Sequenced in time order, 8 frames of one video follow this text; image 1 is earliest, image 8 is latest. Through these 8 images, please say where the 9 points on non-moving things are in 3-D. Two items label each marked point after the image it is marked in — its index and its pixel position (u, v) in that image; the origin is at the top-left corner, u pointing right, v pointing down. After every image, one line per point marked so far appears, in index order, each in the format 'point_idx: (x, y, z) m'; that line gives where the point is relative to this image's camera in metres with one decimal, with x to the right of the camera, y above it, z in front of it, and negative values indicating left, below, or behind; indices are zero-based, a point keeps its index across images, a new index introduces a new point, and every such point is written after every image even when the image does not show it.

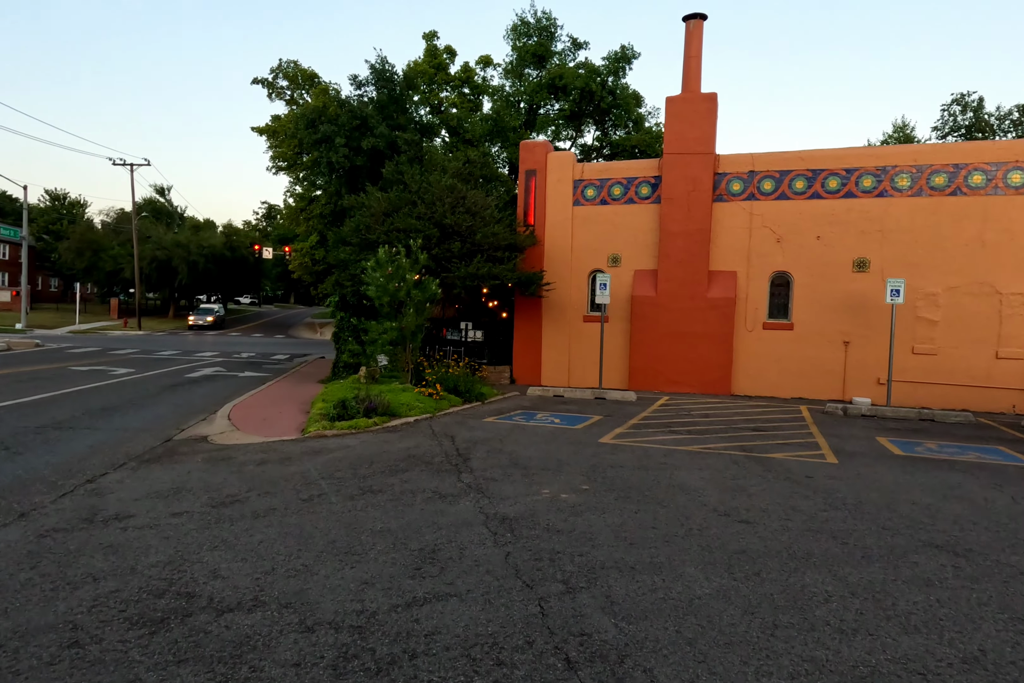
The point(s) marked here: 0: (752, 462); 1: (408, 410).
0: (+2.9, -1.5, +7.7) m
1: (-1.7, -1.2, +10.6) m
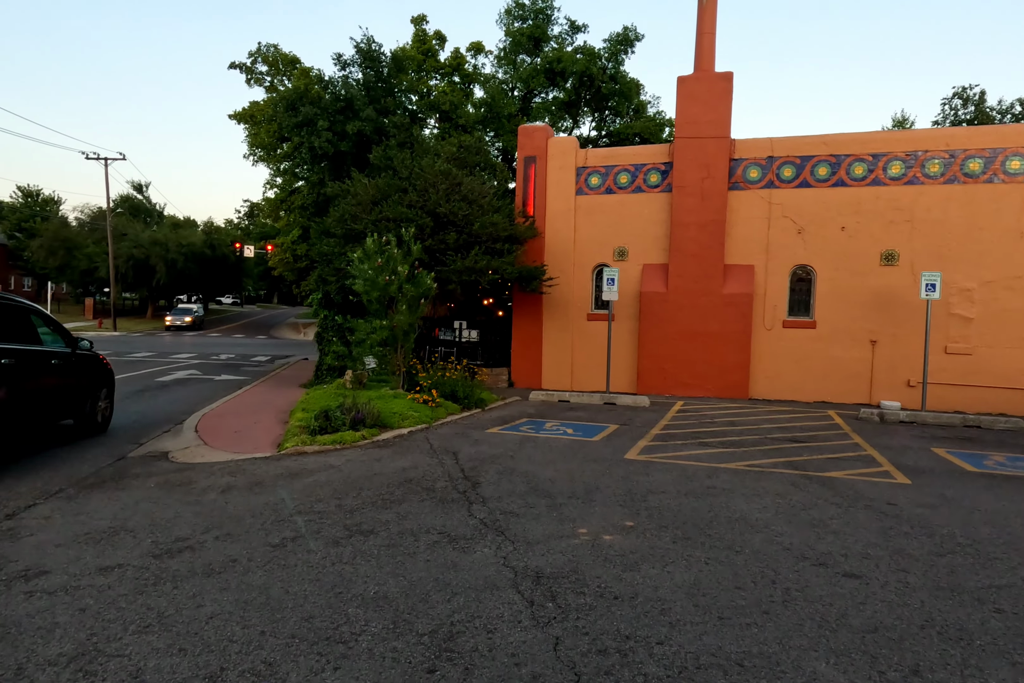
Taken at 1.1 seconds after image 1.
0: (+3.1, -1.5, +6.5) m
1: (-1.6, -1.2, +9.3) m
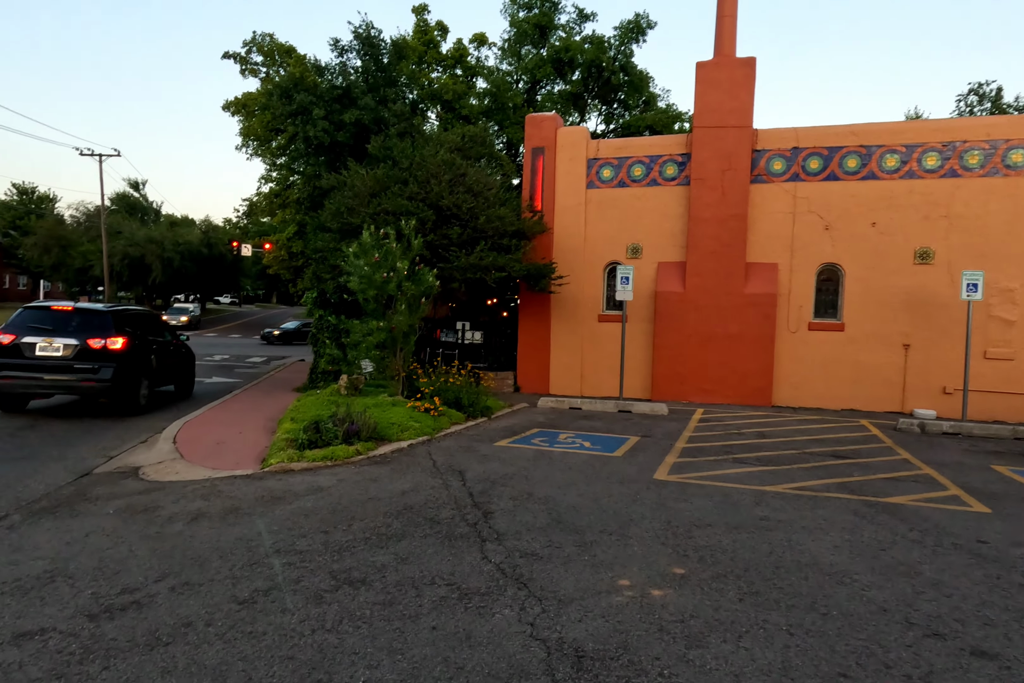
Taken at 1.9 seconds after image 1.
0: (+3.2, -1.5, +5.6) m
1: (-1.5, -1.2, +8.4) m
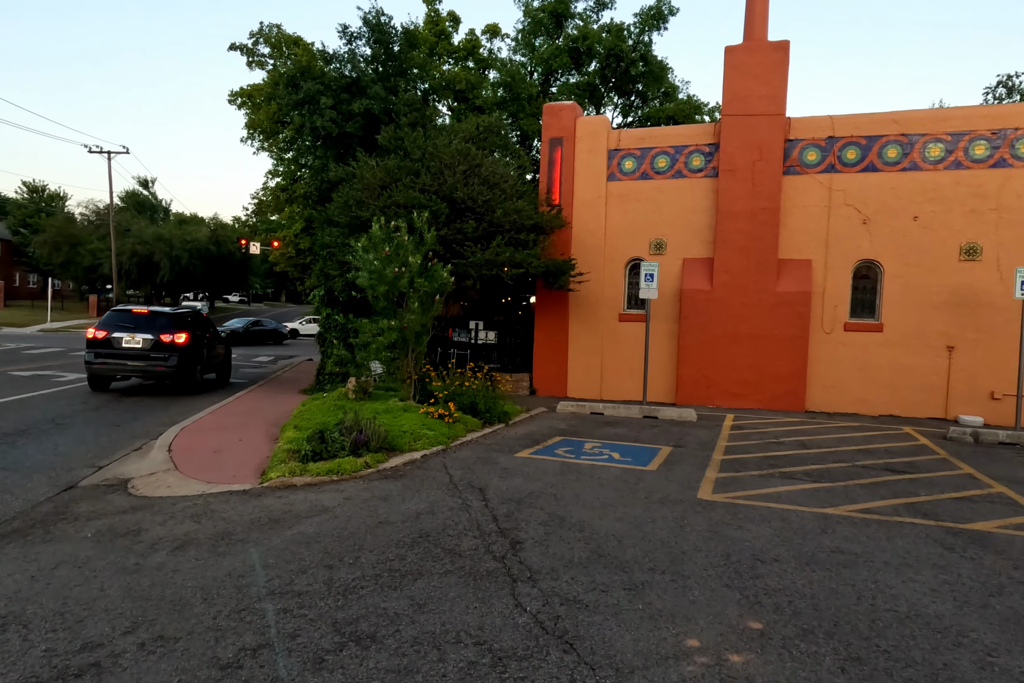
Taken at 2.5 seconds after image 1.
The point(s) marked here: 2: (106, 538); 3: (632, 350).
0: (+3.5, -1.5, +4.8) m
1: (-1.2, -1.2, +7.7) m
2: (-3.2, -1.6, +5.0) m
3: (+2.6, -0.2, +13.8) m
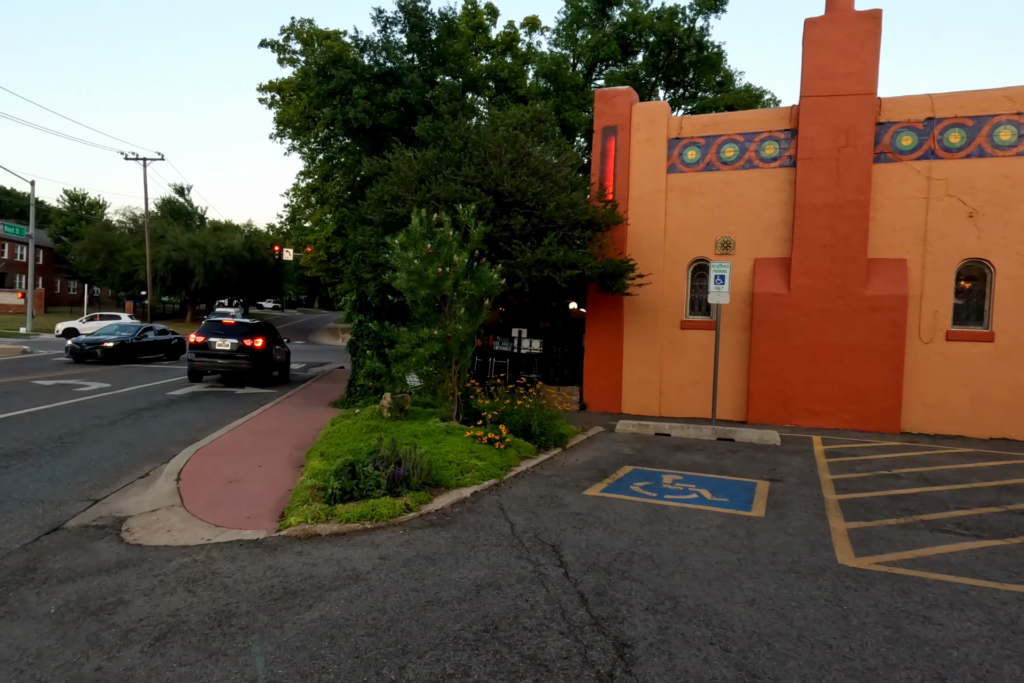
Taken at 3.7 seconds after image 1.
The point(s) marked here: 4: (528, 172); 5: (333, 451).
0: (+4.0, -1.6, +3.3) m
1: (-0.5, -1.3, +6.4) m
2: (-2.7, -1.7, +3.8) m
3: (+3.6, -0.4, +12.4) m
4: (+0.3, +2.8, +10.6) m
5: (-2.0, -1.2, +6.9) m
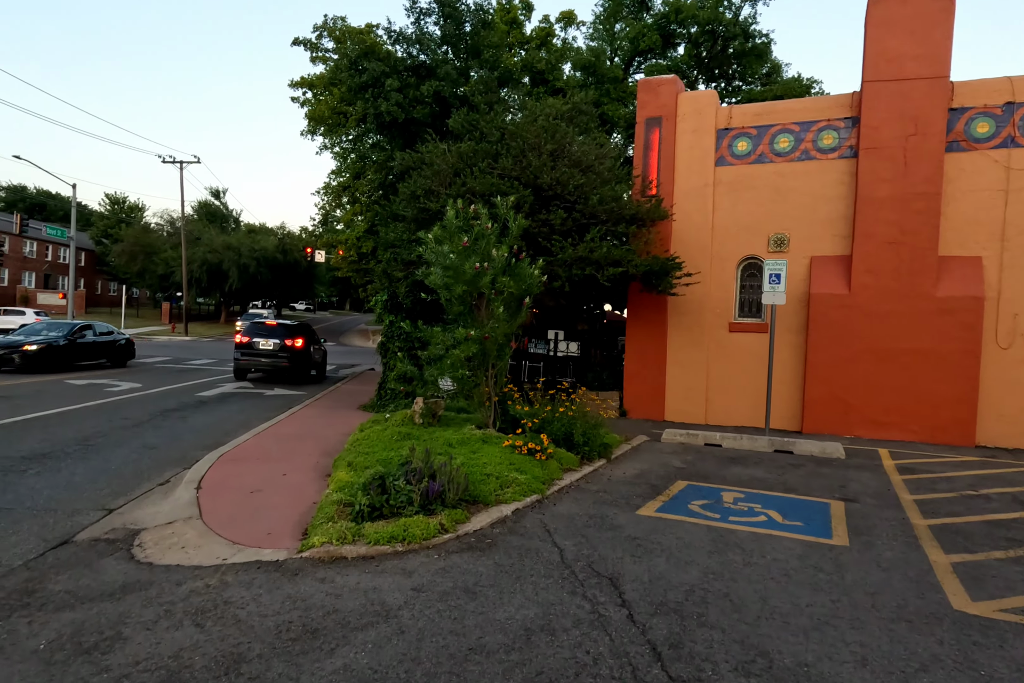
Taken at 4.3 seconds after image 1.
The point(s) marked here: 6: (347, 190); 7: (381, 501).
0: (+4.3, -1.7, +2.5) m
1: (-0.1, -1.4, +5.8) m
2: (-2.4, -1.7, +3.3) m
3: (+4.3, -0.5, +11.6) m
4: (+0.9, +2.8, +10.0) m
5: (-1.5, -1.2, +6.4) m
6: (-5.1, +4.7, +19.7) m
7: (-1.1, -1.3, +5.1) m
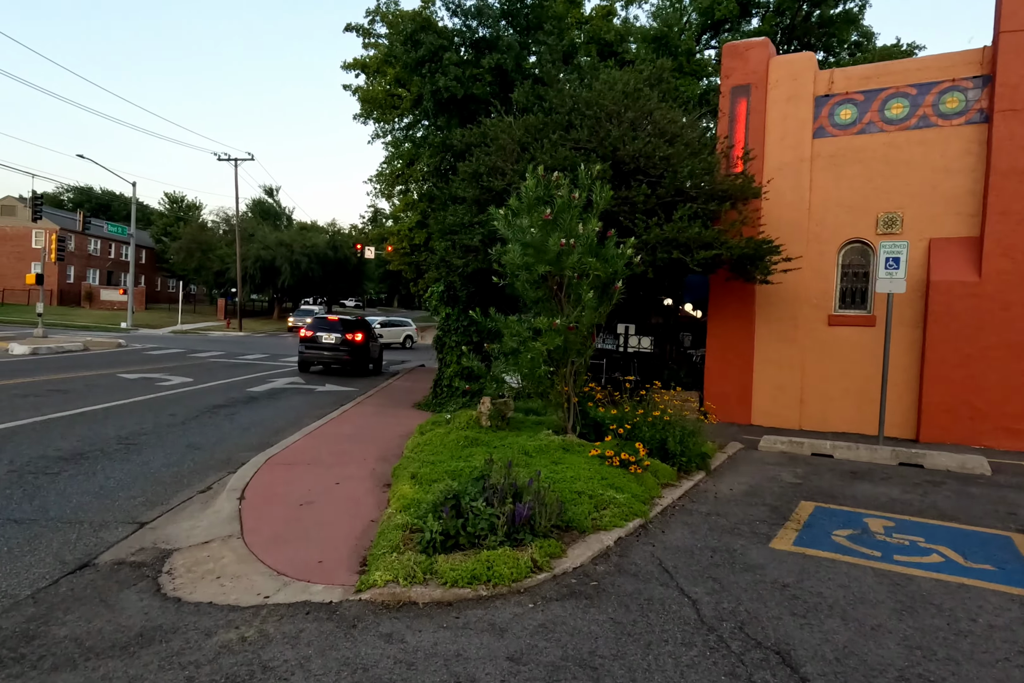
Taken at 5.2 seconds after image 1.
0: (+4.8, -1.6, +1.2) m
1: (+0.6, -1.3, +4.7) m
2: (-1.8, -1.6, +2.4) m
3: (+5.4, -0.4, +10.2) m
4: (+1.9, +2.9, +8.9) m
5: (-0.7, -1.1, +5.4) m
6: (-3.3, +4.8, +18.9) m
7: (-0.4, -1.2, +4.1) m
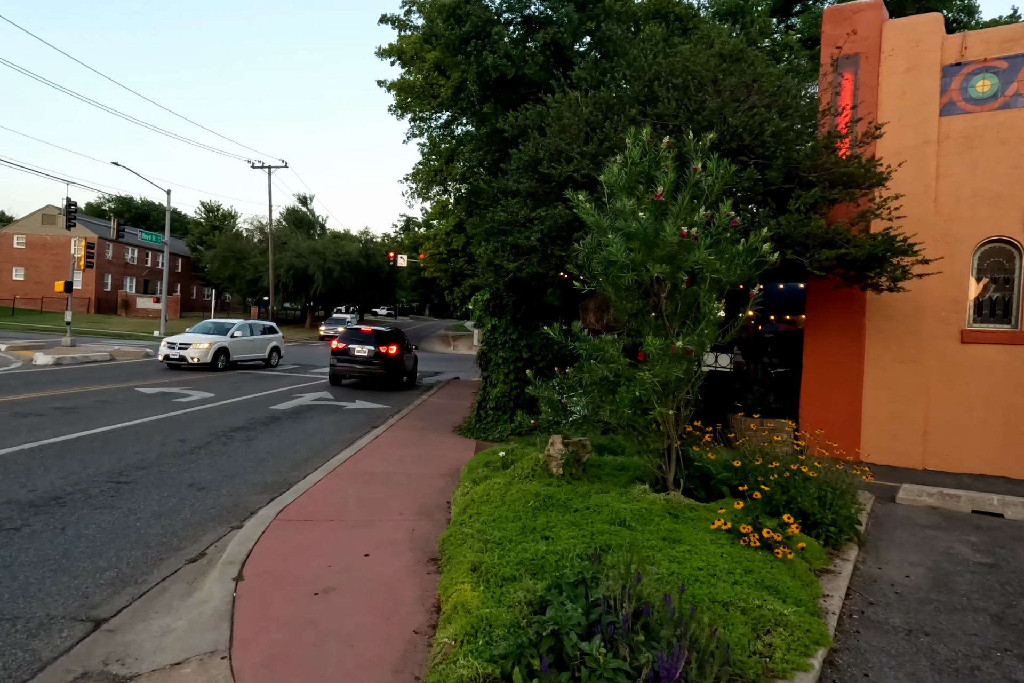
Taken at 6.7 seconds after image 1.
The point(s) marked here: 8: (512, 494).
0: (+5.2, -1.8, -0.7) m
1: (+1.2, -1.5, +3.0) m
2: (-1.3, -1.7, +0.9) m
3: (+6.2, -0.7, +8.3) m
4: (+2.7, +2.7, +7.2) m
5: (-0.1, -1.3, +3.8) m
6: (-2.1, +4.5, +17.5) m
7: (+0.2, -1.4, +2.5) m
8: (0.0, -1.2, +5.0) m
